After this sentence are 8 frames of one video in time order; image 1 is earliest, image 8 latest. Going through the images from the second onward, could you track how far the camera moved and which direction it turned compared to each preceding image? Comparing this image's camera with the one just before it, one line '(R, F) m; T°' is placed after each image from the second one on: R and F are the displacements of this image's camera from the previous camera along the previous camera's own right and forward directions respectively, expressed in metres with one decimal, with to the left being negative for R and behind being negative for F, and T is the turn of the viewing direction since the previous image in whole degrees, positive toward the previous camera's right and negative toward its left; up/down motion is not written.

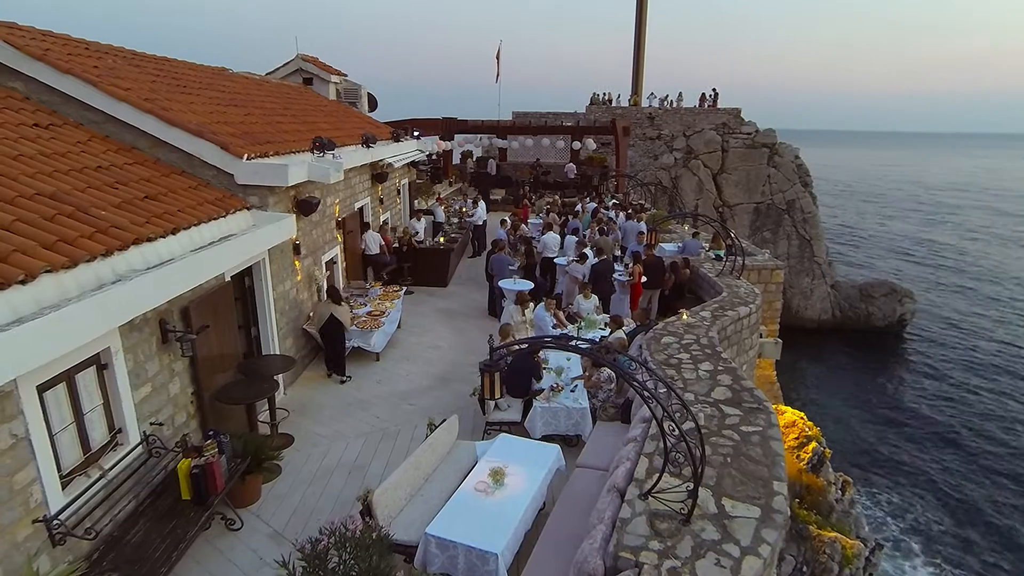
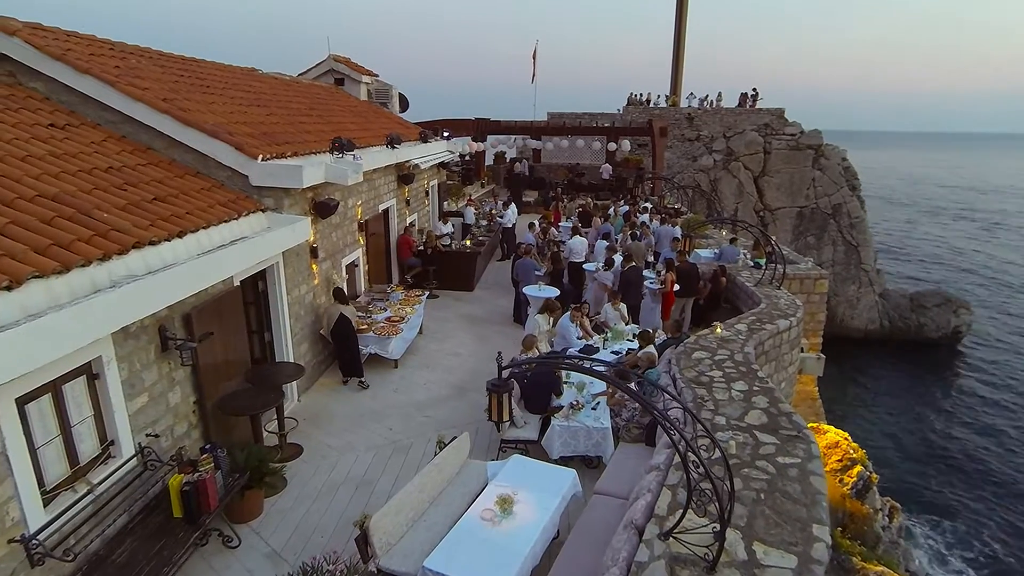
(+0.2, +0.4) m; -4°
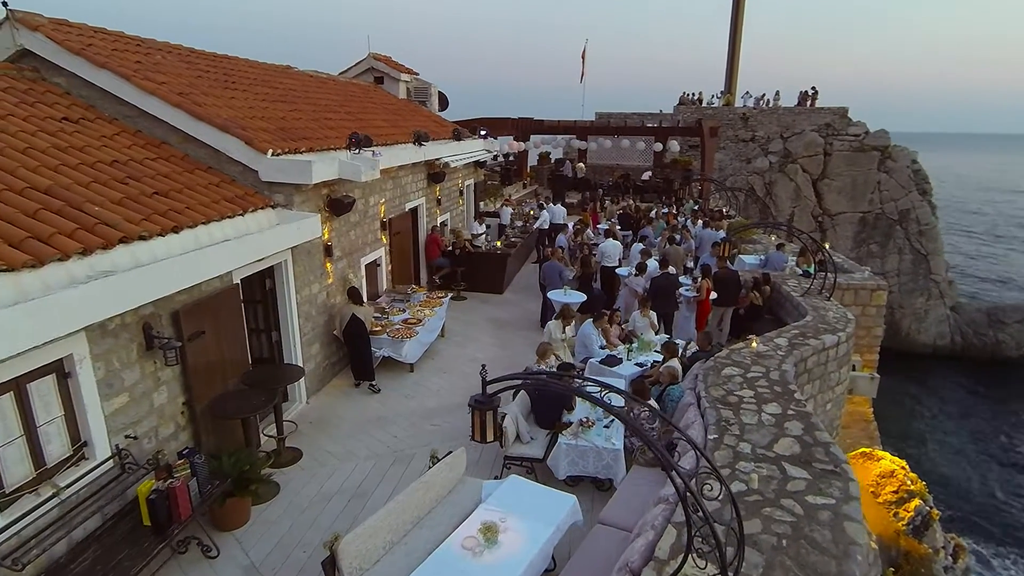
(+0.4, +0.4) m; -5°
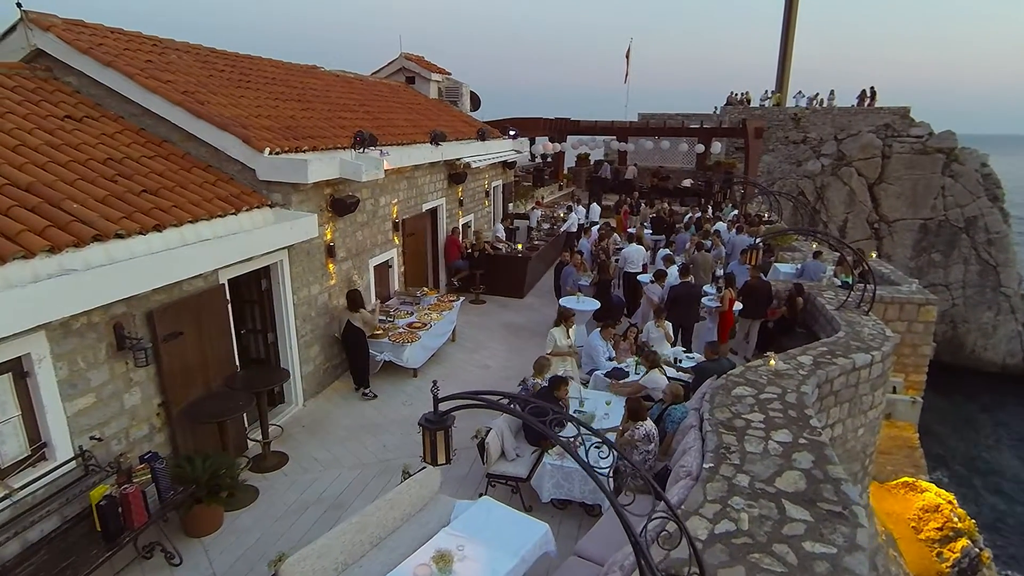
(+0.6, +0.4) m; -5°
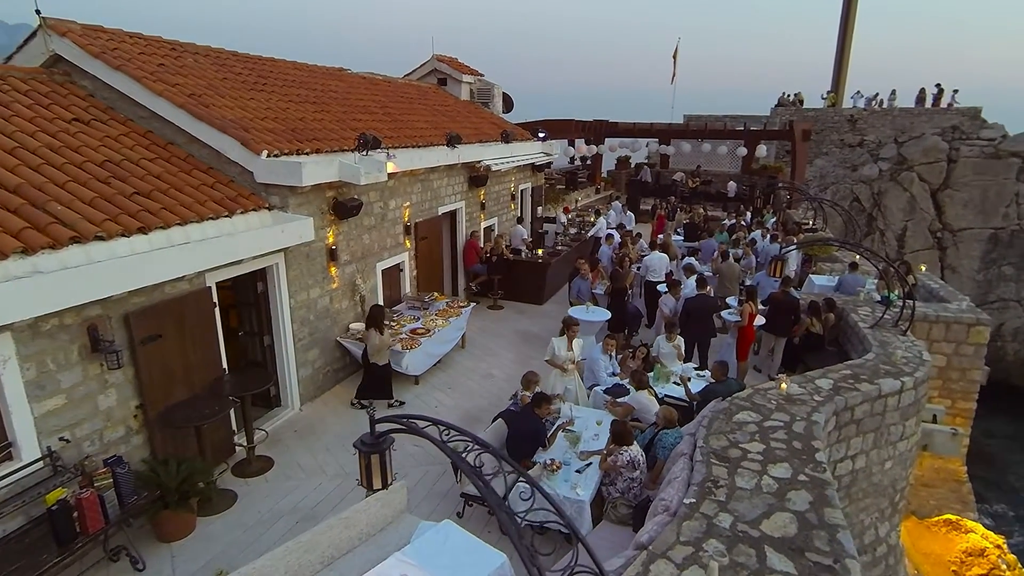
(+0.6, +0.3) m; -5°
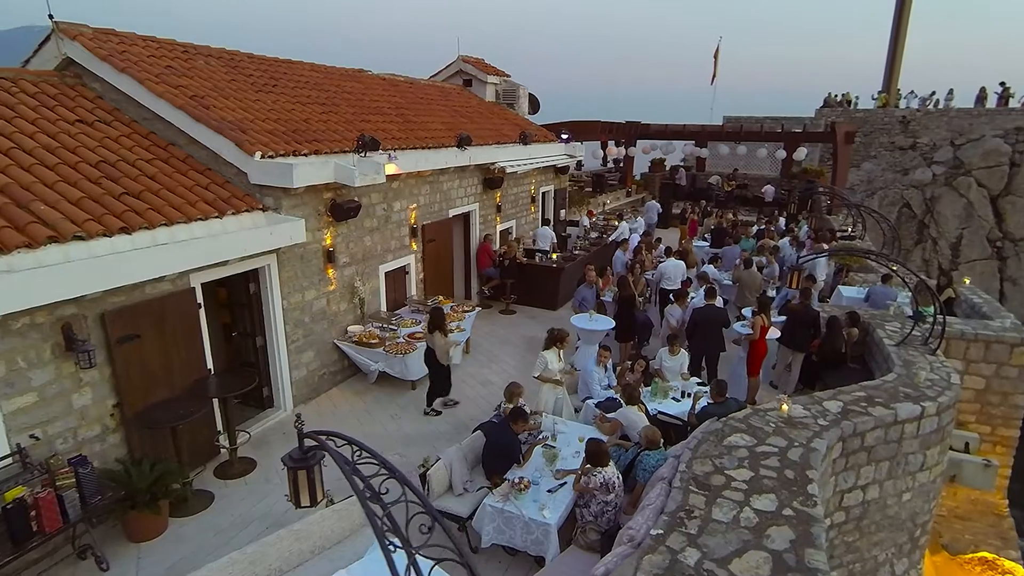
(+0.6, +0.2) m; -4°
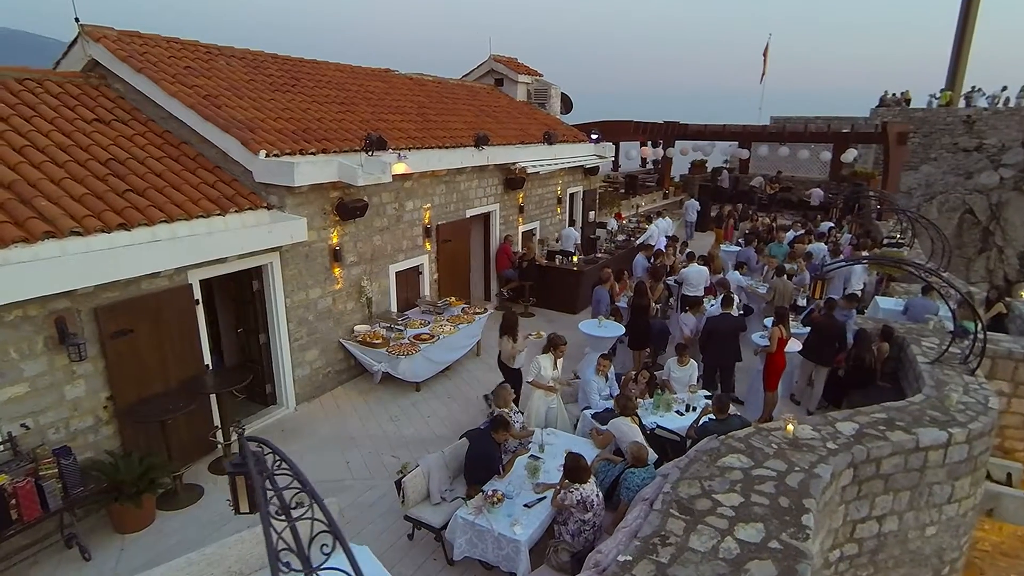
(+0.5, +0.2) m; -5°
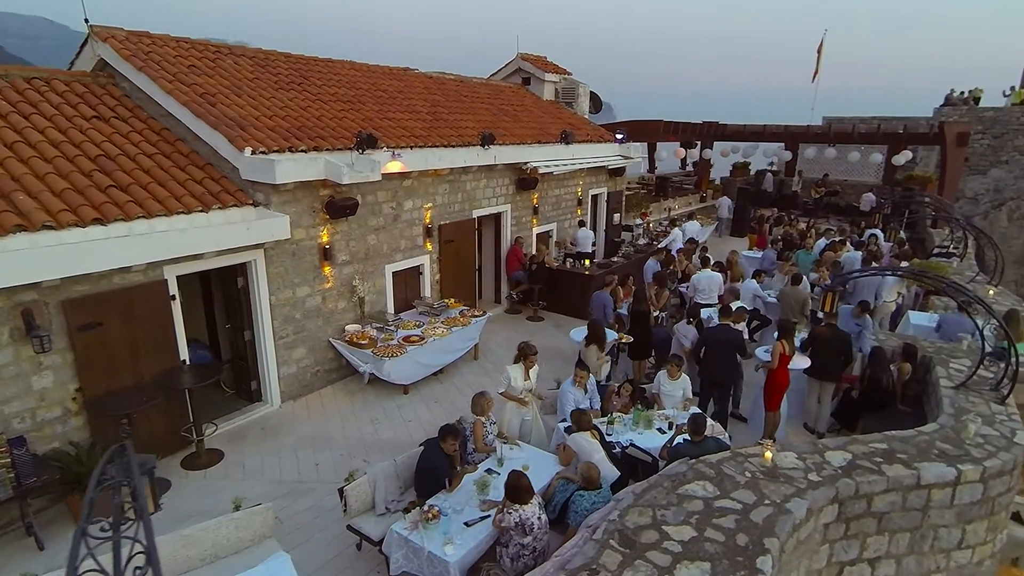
(+0.8, +0.3) m; -5°
